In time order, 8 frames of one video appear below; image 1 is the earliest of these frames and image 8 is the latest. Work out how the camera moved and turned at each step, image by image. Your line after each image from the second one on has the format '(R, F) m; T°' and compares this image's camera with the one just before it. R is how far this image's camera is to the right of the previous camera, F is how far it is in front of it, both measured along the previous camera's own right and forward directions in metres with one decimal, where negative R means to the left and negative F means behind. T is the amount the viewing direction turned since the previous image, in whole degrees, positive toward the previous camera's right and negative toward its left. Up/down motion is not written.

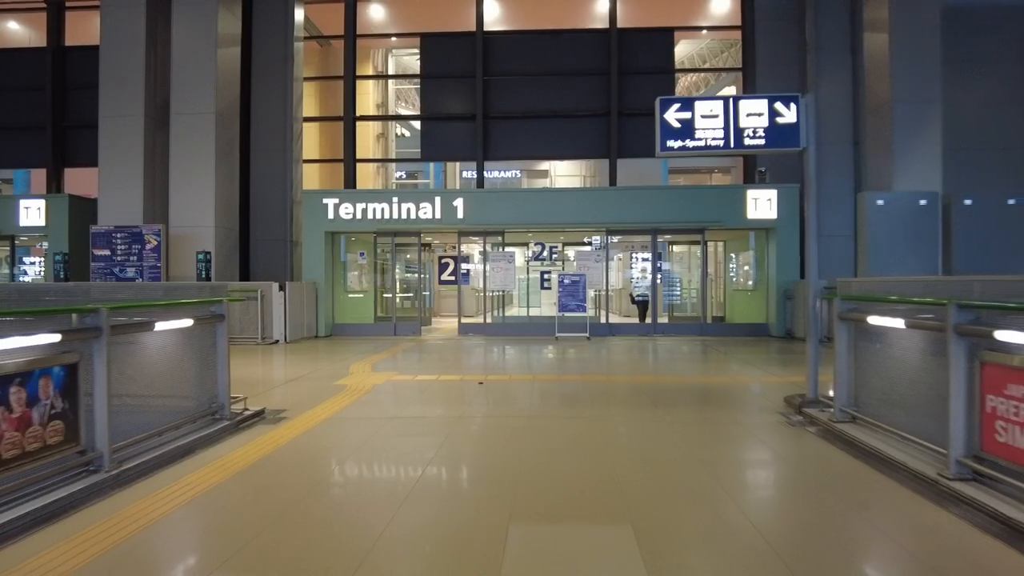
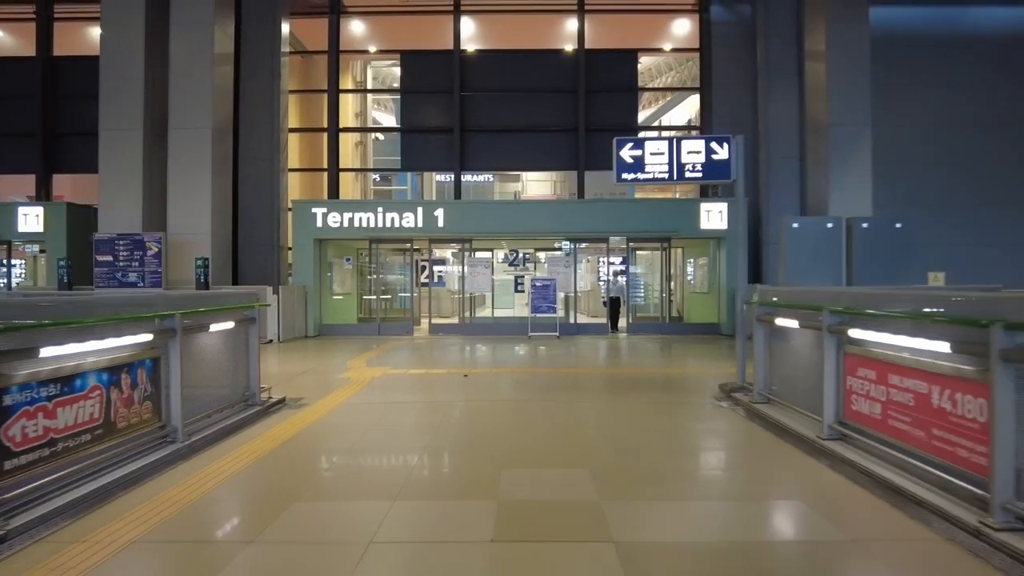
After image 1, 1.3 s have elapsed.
(-0.1, -1.2) m; +3°
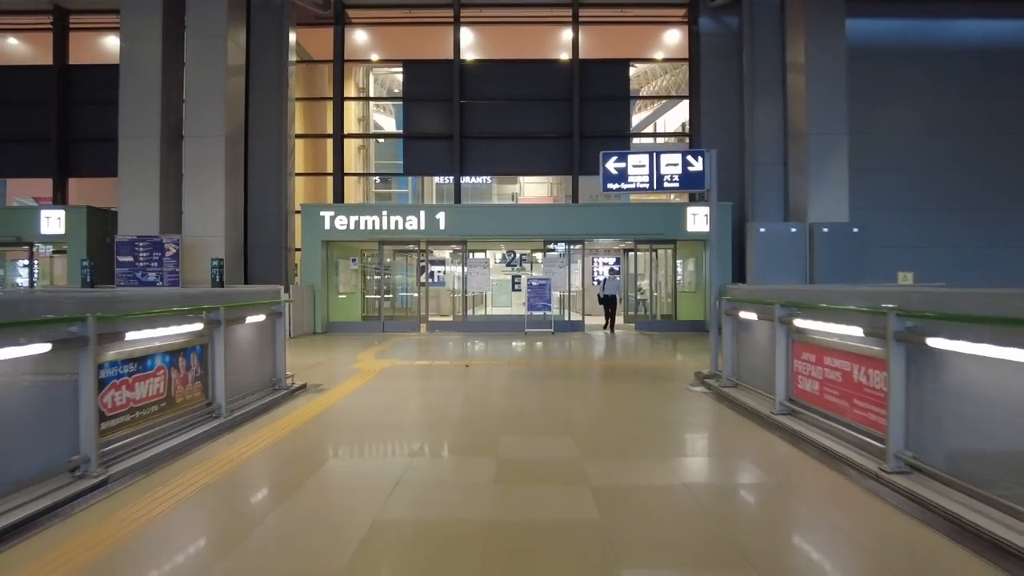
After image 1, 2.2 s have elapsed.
(0.0, -0.9) m; 0°
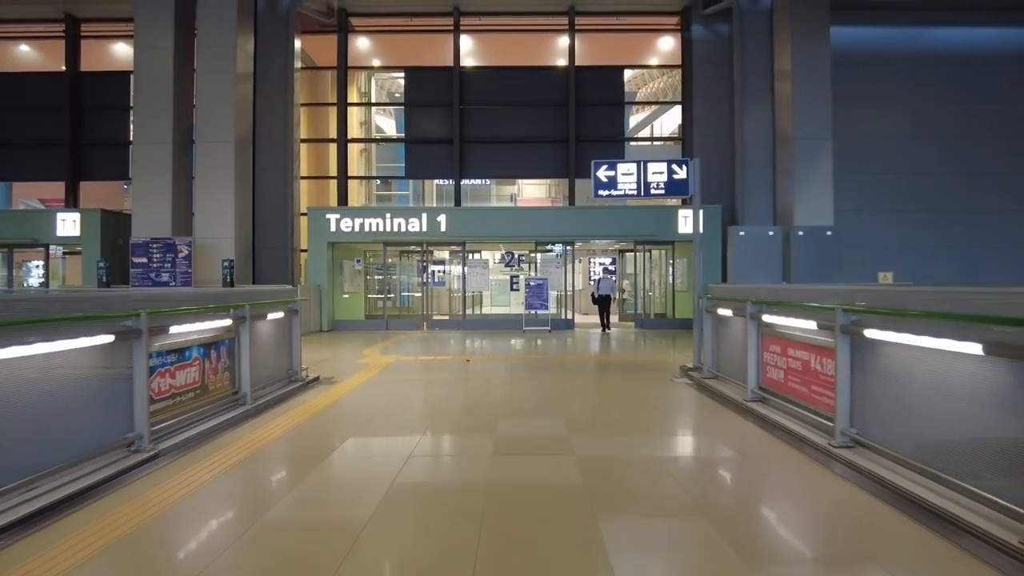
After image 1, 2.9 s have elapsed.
(0.0, -0.7) m; 0°
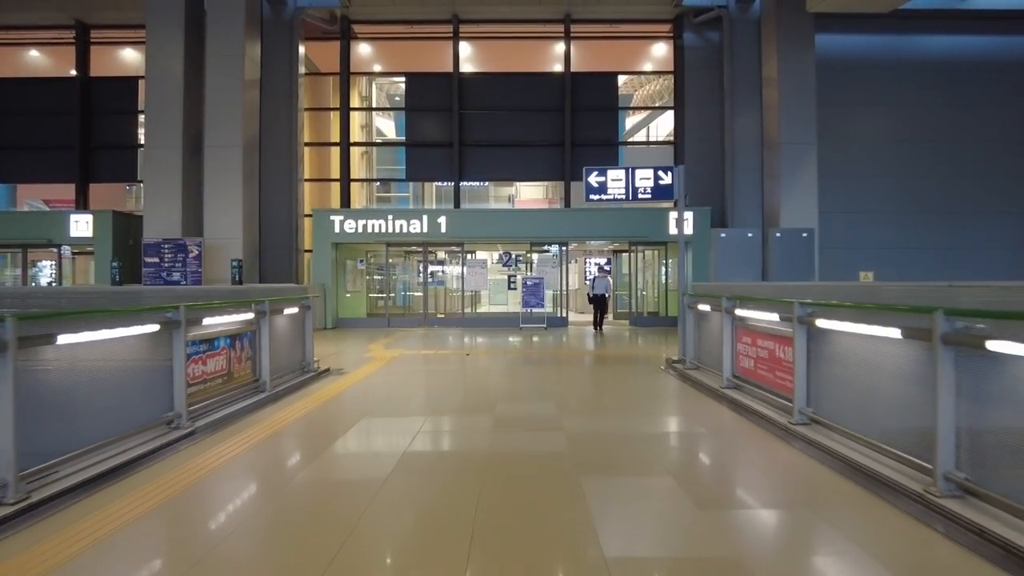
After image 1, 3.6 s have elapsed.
(0.0, -0.7) m; 0°
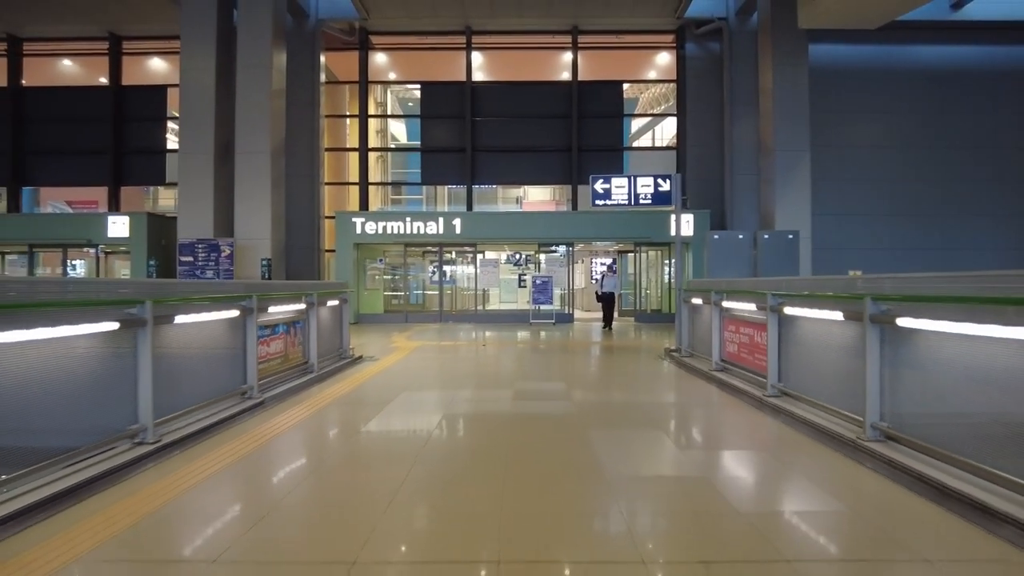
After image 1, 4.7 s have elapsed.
(-0.1, -1.1) m; -1°
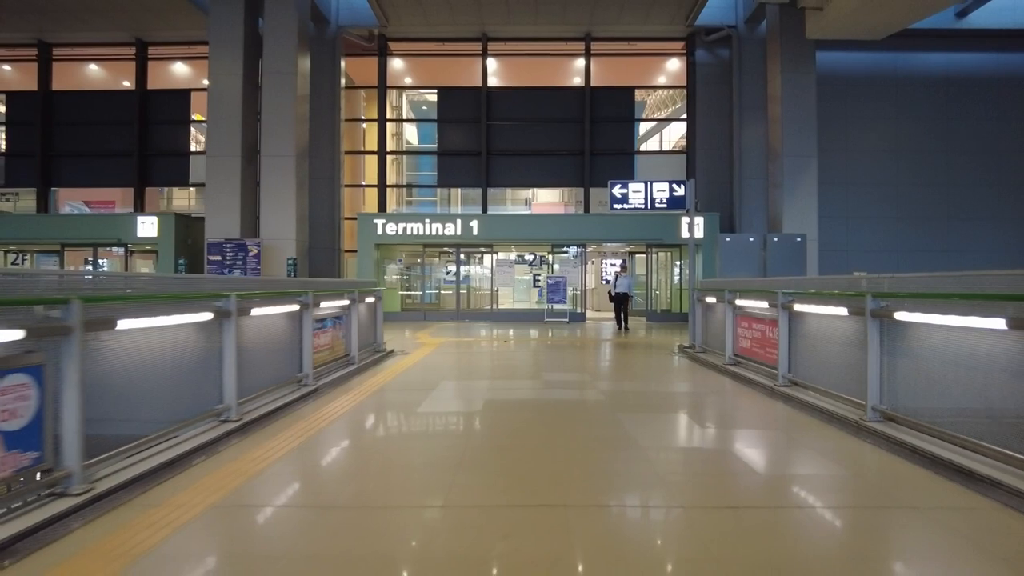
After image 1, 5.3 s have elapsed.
(-0.3, -0.6) m; 0°
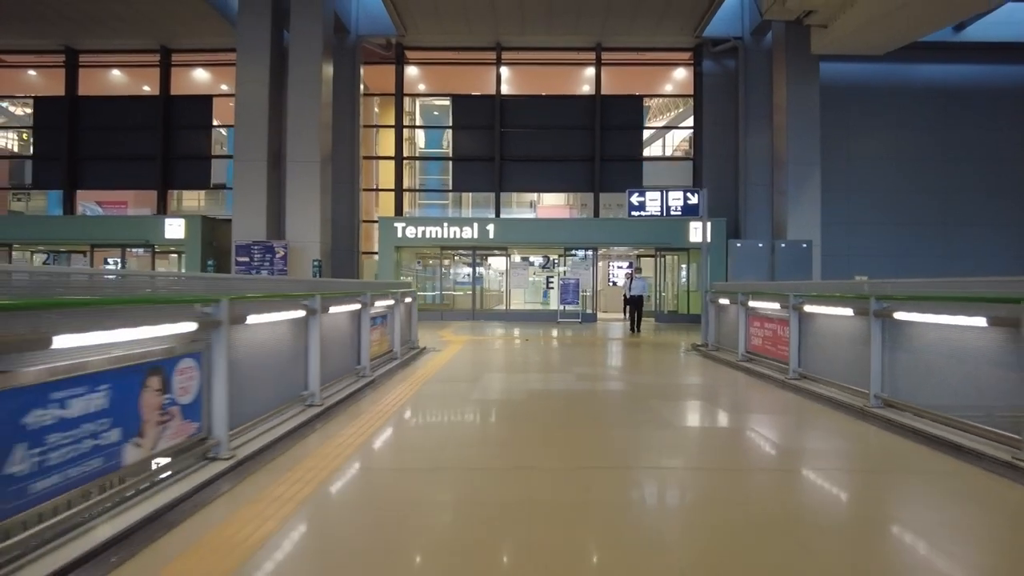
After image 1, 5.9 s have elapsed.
(-0.5, -0.8) m; 0°
